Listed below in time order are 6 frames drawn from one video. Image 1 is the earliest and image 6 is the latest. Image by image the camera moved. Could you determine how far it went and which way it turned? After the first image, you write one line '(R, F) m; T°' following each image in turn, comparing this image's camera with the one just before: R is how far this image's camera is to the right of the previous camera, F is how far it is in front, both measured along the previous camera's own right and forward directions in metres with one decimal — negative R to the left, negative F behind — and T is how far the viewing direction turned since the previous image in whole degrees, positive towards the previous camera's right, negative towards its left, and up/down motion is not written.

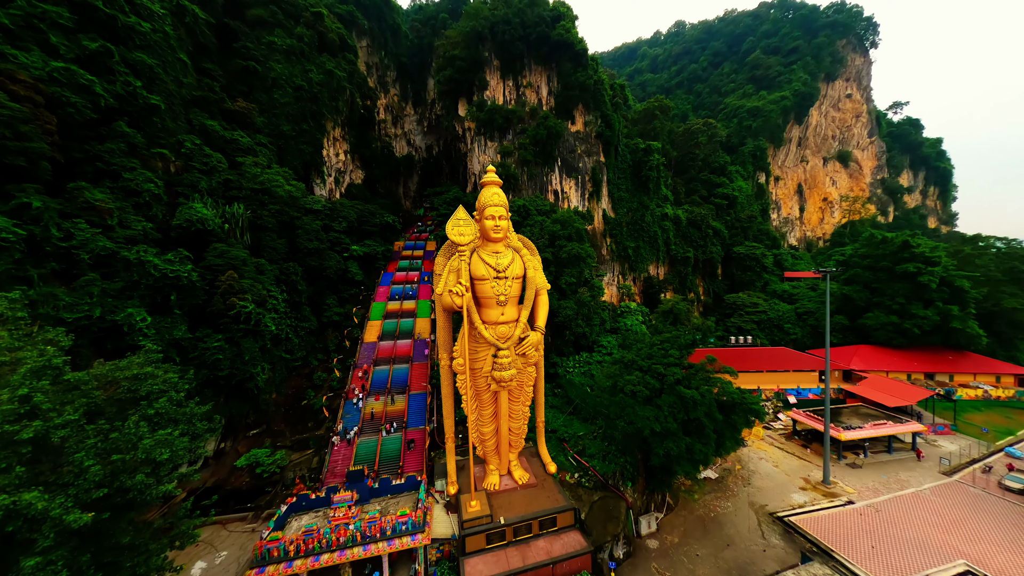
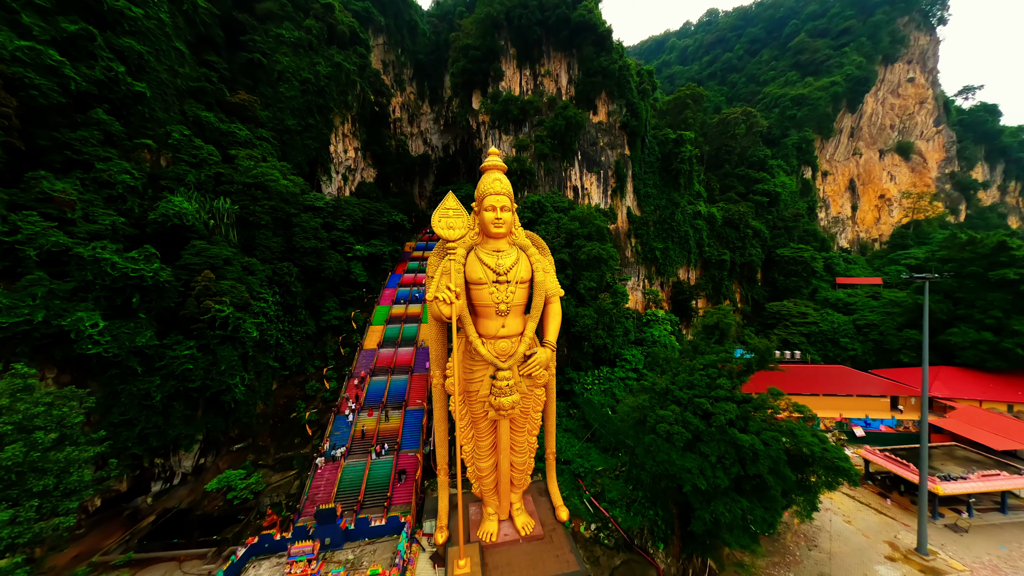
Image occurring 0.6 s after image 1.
(+0.4, +1.5) m; -4°
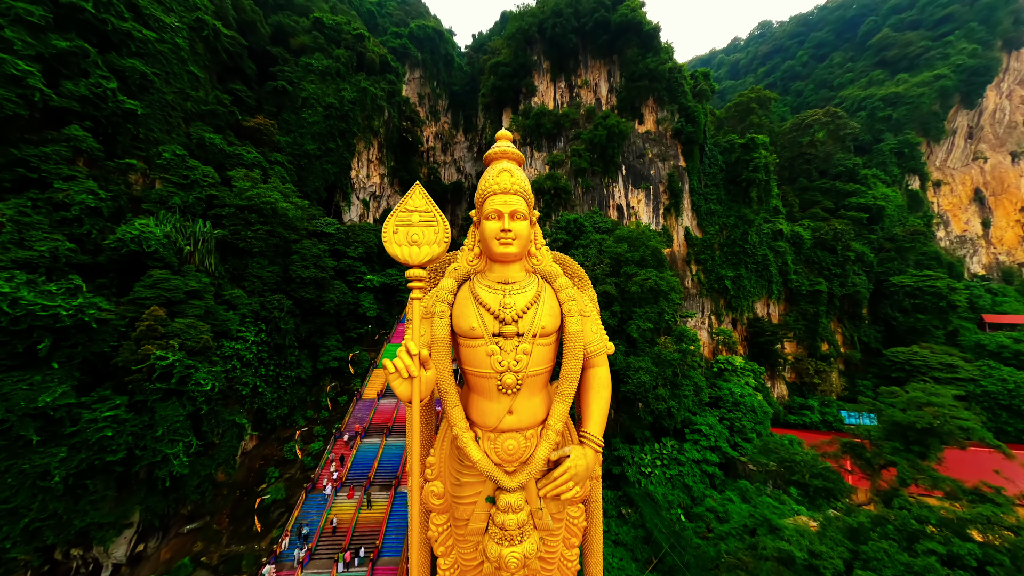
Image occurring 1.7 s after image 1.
(+0.3, +2.7) m; -7°
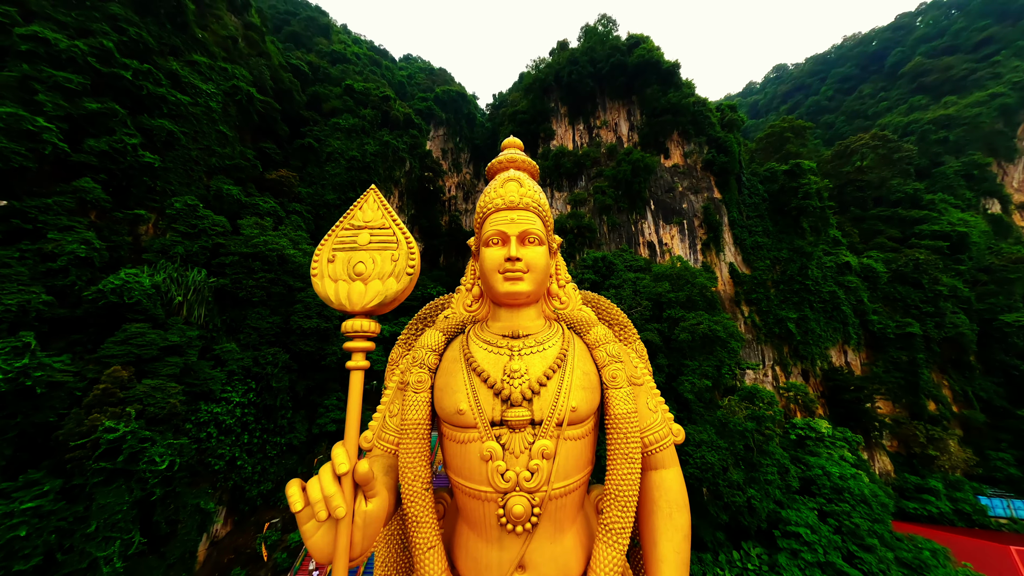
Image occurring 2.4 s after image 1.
(+0.1, +1.4) m; -4°
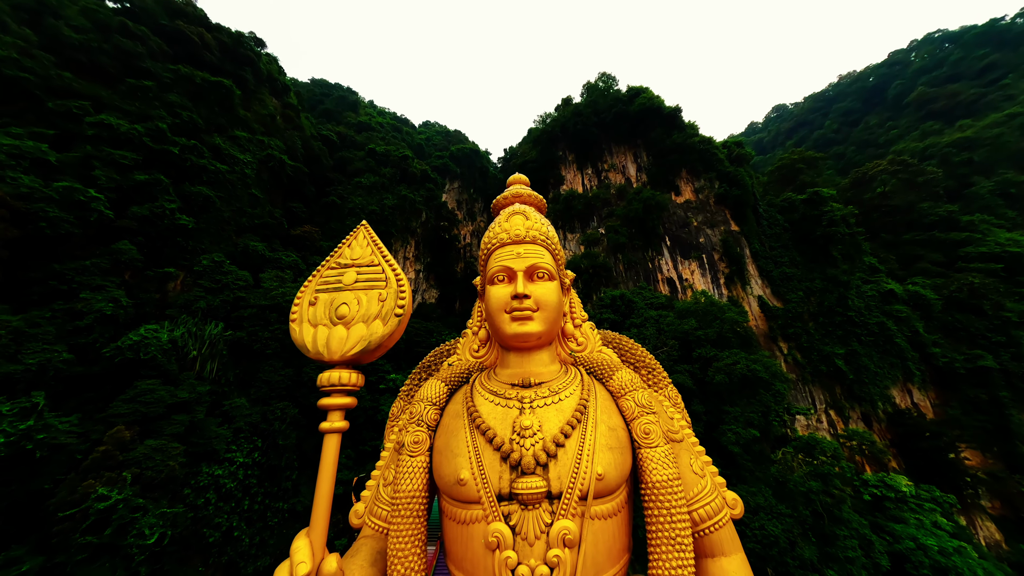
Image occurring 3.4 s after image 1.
(+0.1, +0.3) m; -3°
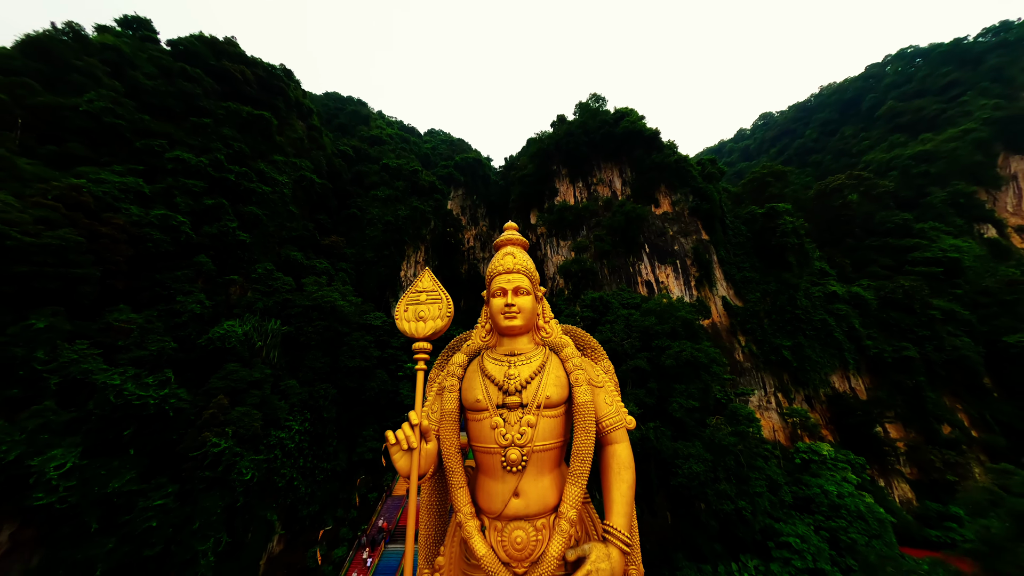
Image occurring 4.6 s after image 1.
(+0.1, -2.1) m; 0°
